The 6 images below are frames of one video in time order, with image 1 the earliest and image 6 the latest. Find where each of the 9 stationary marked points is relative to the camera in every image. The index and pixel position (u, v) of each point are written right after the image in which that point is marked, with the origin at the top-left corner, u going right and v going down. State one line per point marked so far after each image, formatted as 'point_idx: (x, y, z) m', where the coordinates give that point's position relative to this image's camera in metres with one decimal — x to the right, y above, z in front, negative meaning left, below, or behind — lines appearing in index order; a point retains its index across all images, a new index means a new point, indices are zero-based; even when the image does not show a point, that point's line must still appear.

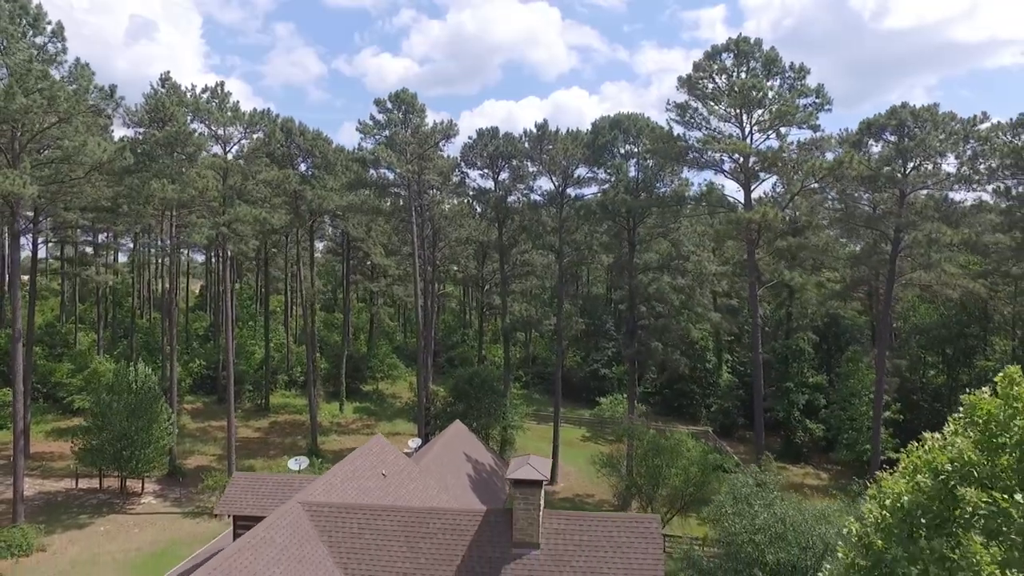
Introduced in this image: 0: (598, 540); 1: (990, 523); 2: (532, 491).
0: (+1.7, -5.0, +12.5) m
1: (+5.9, -2.9, +7.6) m
2: (+0.4, -4.0, +12.4) m
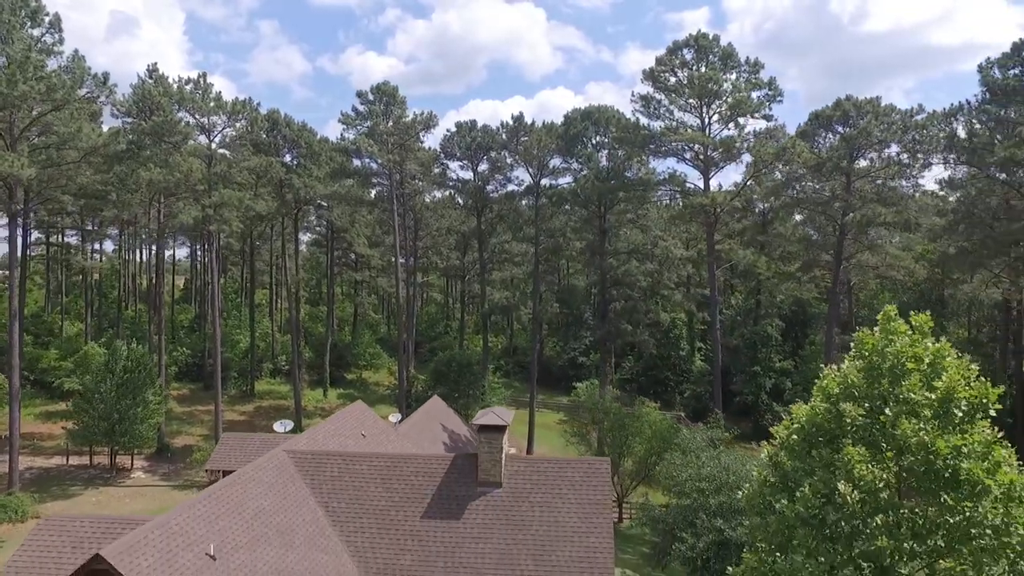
0: (+0.9, -4.2, +13.9) m
1: (+5.2, -2.1, +9.2) m
2: (-0.4, -3.3, +13.8) m
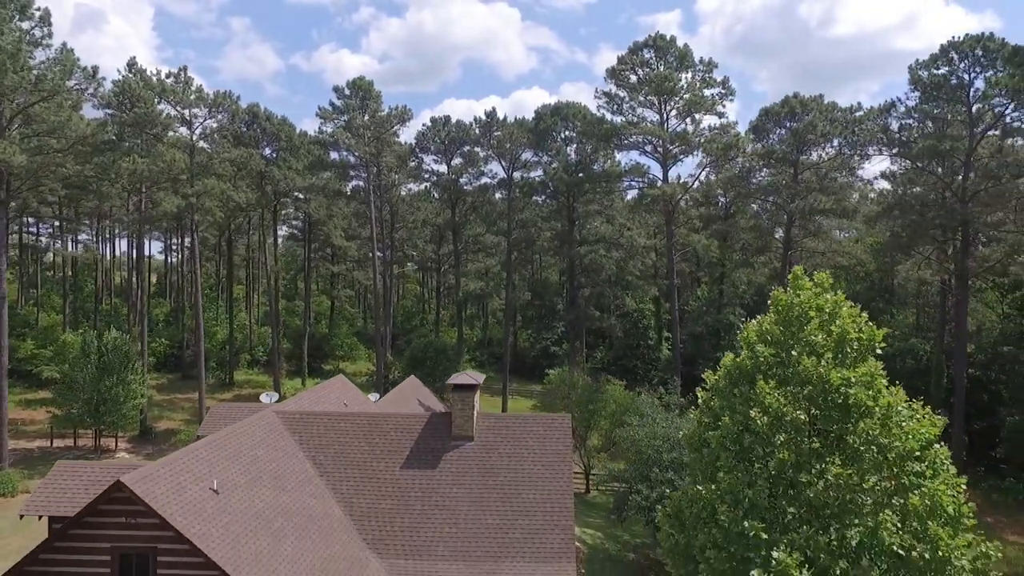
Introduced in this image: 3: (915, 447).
0: (+0.2, -3.6, +15.5) m
1: (+4.6, -1.5, +10.9) m
2: (-1.1, -2.6, +15.3) m
3: (+6.4, -2.5, +10.0) m
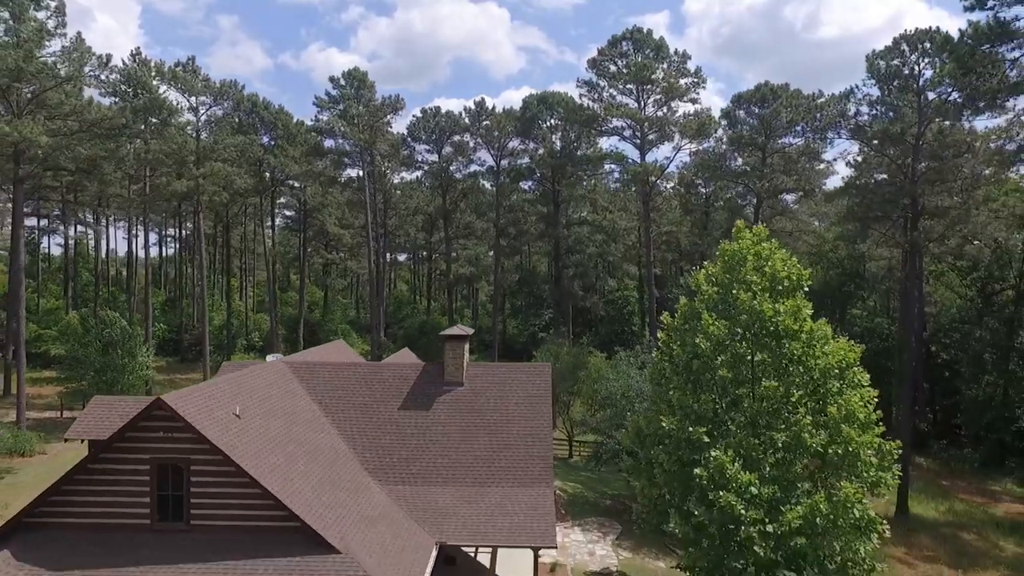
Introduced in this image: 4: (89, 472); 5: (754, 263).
0: (-0.2, -2.5, +17.3) m
1: (+4.3, -0.4, +12.7) m
2: (-1.5, -1.5, +17.1) m
3: (+6.1, -1.5, +11.8) m
4: (-8.3, -3.6, +12.2) m
5: (+4.9, +0.5, +12.7) m
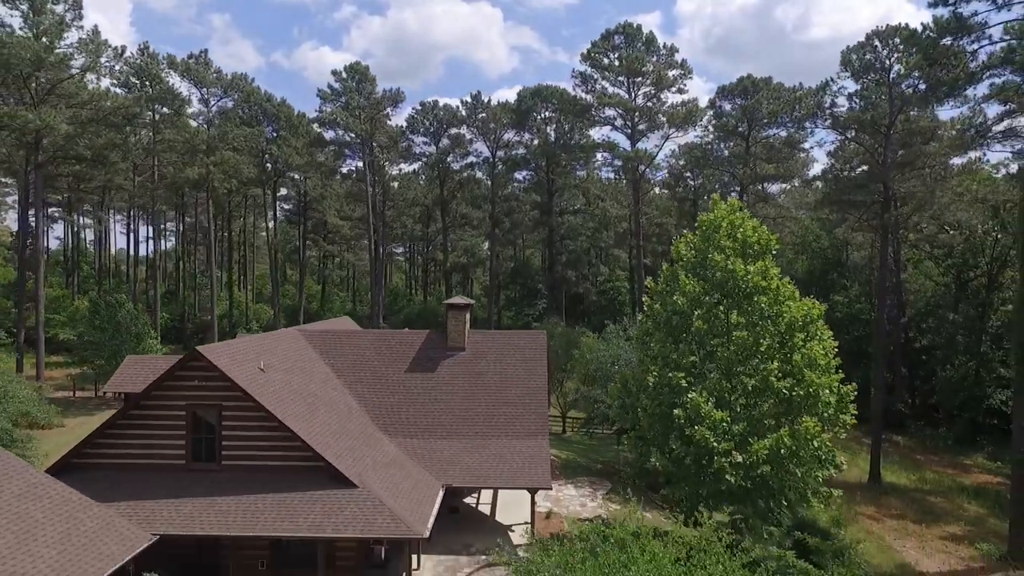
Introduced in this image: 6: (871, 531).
0: (-0.2, -1.7, +18.7) m
1: (+4.3, +0.4, +14.2) m
2: (-1.5, -0.7, +18.5) m
3: (+6.1, -0.6, +13.3) m
4: (-8.3, -2.8, +13.5) m
5: (+4.9, +1.3, +14.2) m
6: (+11.5, -7.8, +20.0) m
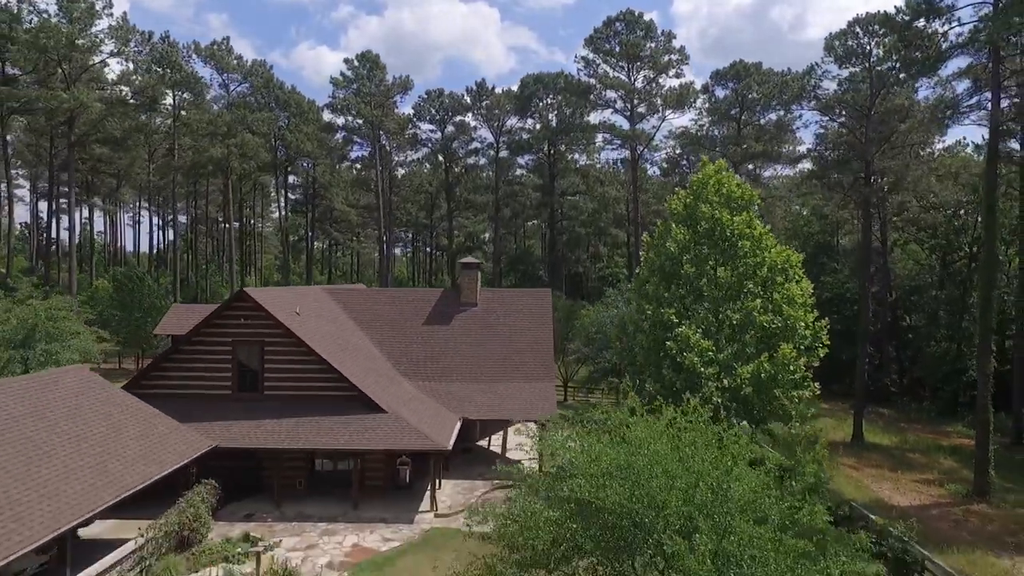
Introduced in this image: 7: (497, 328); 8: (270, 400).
0: (0.0, -0.4, +20.3) m
1: (+4.6, +1.7, +15.8) m
2: (-1.3, +0.5, +20.1) m
3: (+6.4, +0.6, +15.0) m
4: (-8.0, -1.6, +15.2) m
5: (+5.2, +2.6, +15.8) m
6: (+11.8, -6.5, +21.7) m
7: (-0.4, -1.3, +19.5) m
8: (-5.9, -2.7, +15.1) m
